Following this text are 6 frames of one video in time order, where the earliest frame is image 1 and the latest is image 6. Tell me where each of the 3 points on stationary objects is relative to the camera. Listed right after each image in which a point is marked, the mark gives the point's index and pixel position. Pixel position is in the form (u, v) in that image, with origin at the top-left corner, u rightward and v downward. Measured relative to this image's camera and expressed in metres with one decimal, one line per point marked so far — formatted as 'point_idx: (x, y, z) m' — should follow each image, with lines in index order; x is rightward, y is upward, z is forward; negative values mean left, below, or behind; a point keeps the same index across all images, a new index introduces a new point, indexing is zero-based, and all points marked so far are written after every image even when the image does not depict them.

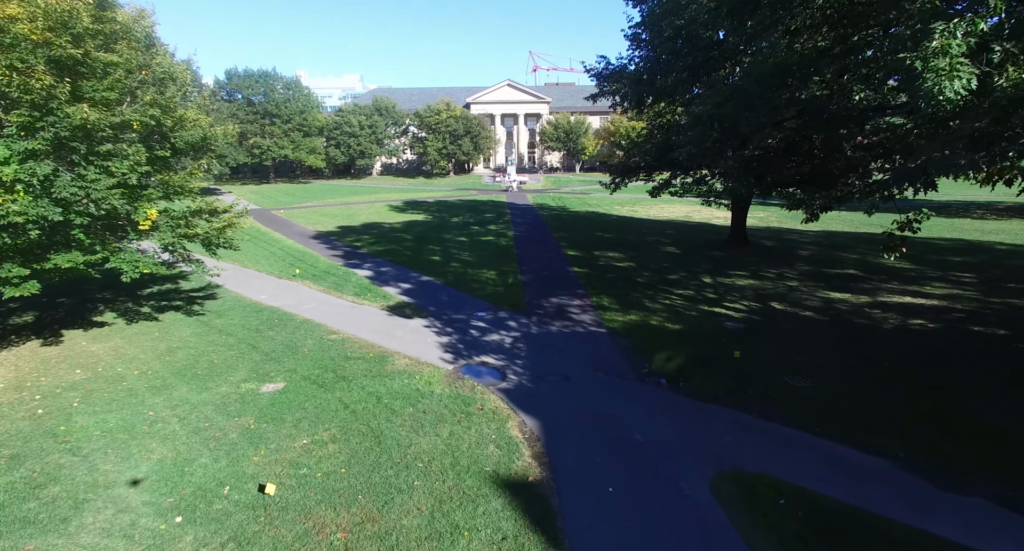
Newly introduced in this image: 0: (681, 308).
0: (+3.5, -0.7, +11.1) m
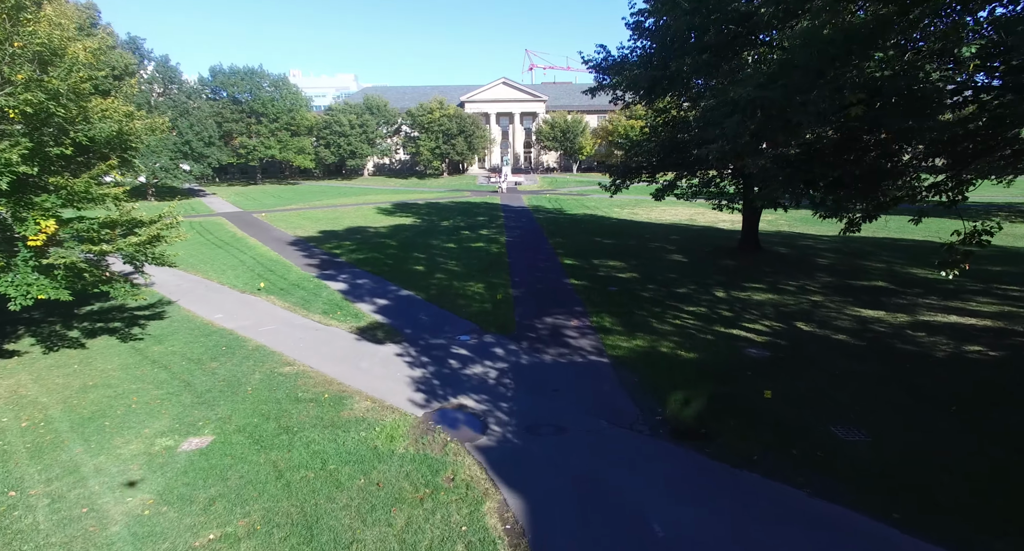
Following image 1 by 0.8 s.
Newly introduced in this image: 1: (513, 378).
0: (+3.2, -1.0, +9.7) m
1: (0.0, -1.5, +7.7) m
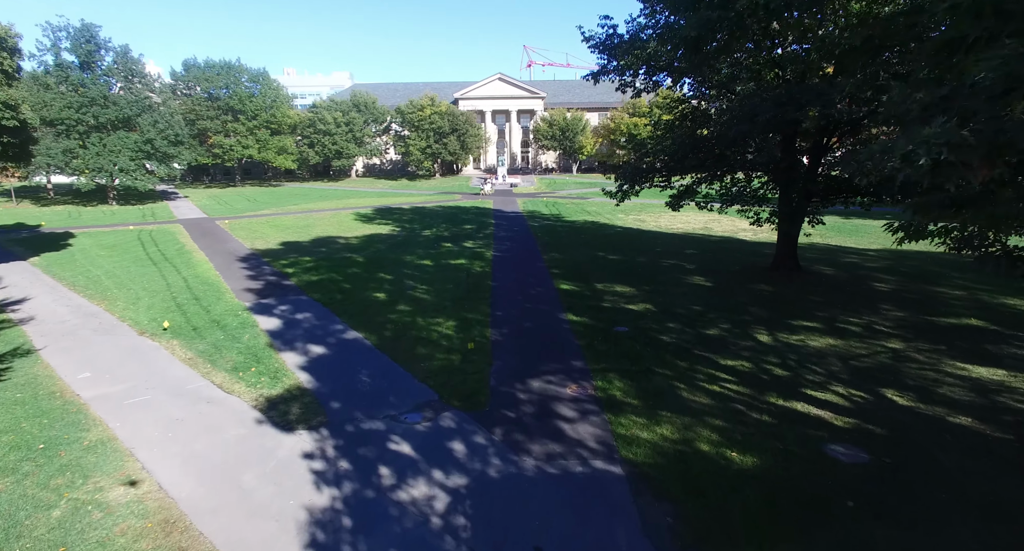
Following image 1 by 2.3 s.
0: (+2.9, -1.6, +6.8) m
1: (-0.4, -2.1, +4.8) m
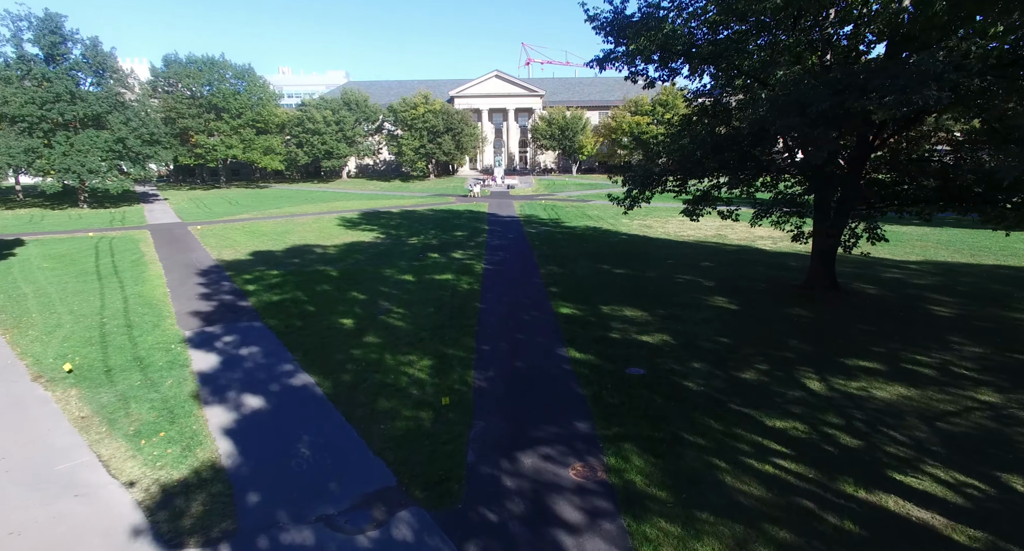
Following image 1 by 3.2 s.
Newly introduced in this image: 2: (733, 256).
0: (+2.7, -2.0, +4.9) m
1: (-0.5, -2.5, +3.0) m
2: (+6.6, +0.6, +16.0) m
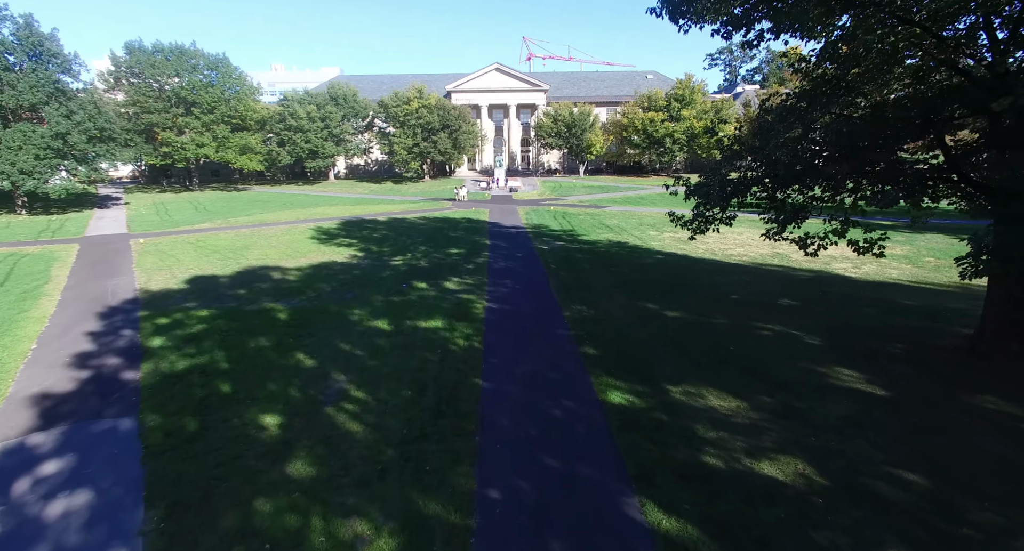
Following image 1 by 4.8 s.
0: (+3.0, -2.9, +1.0) m
1: (-0.2, -3.4, -1.0) m
2: (+6.8, -0.3, +12.1) m
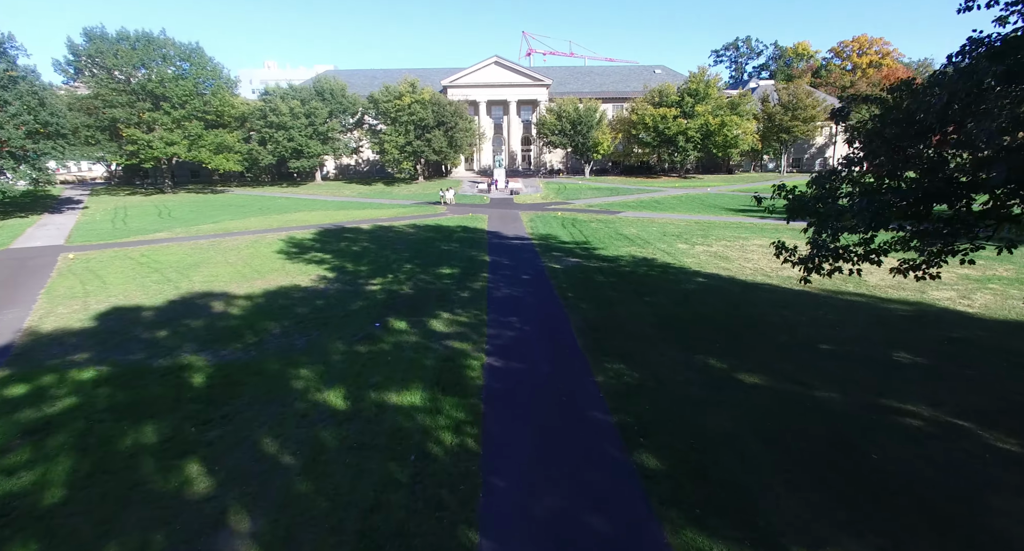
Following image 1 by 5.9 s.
0: (+3.2, -3.6, -2.2) m
1: (0.0, -4.1, -4.2) m
2: (+7.0, -0.9, +8.9) m
